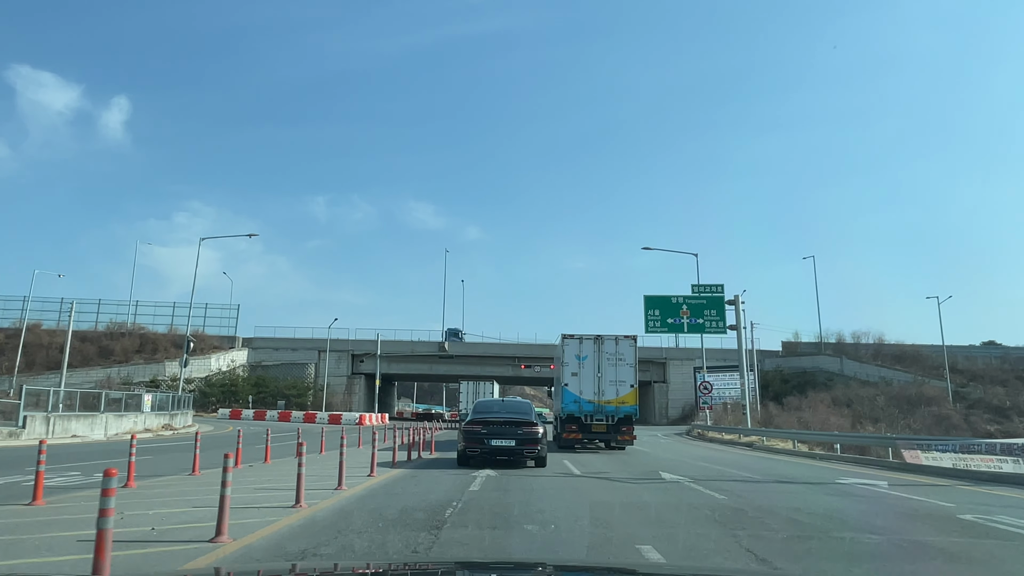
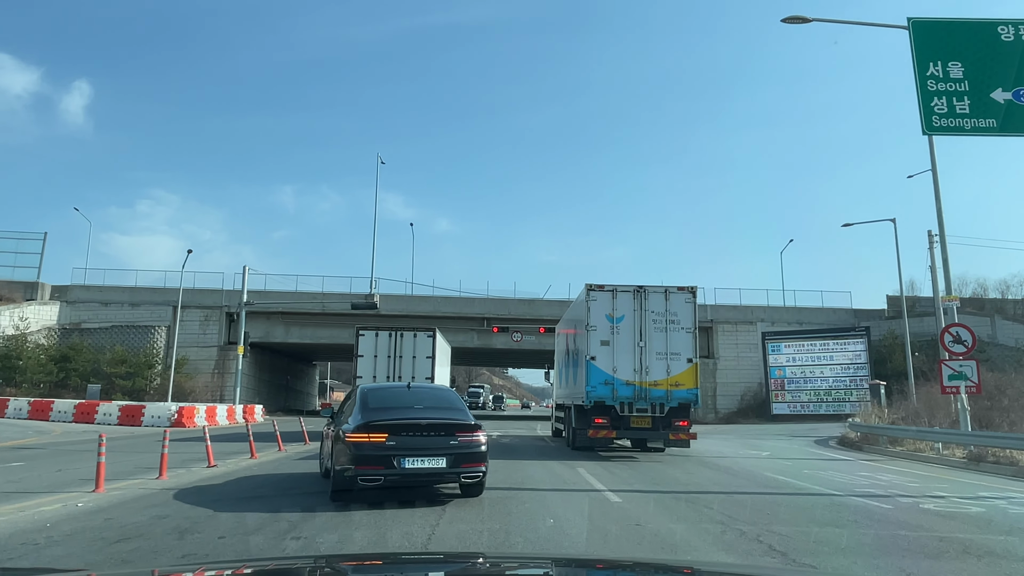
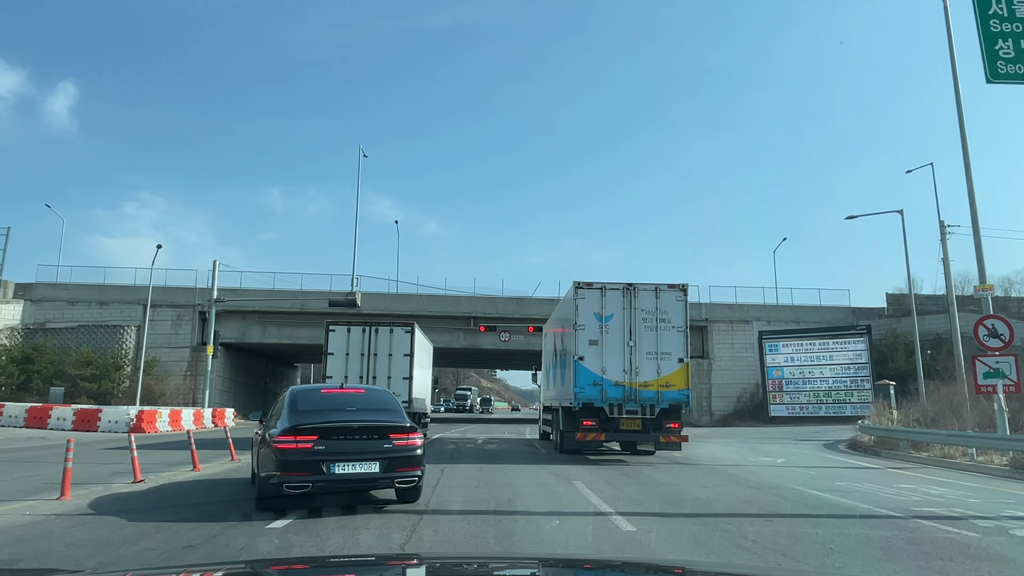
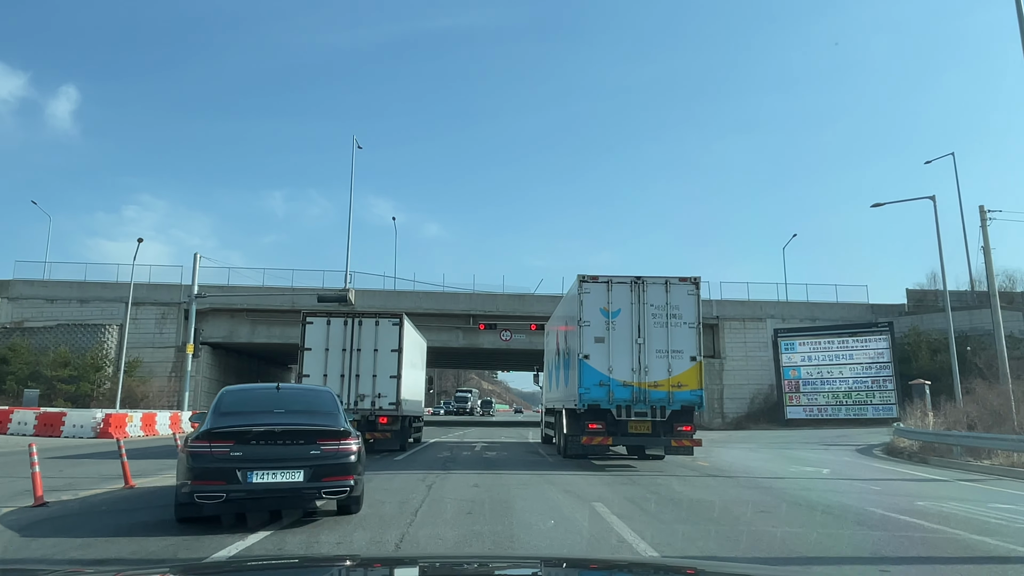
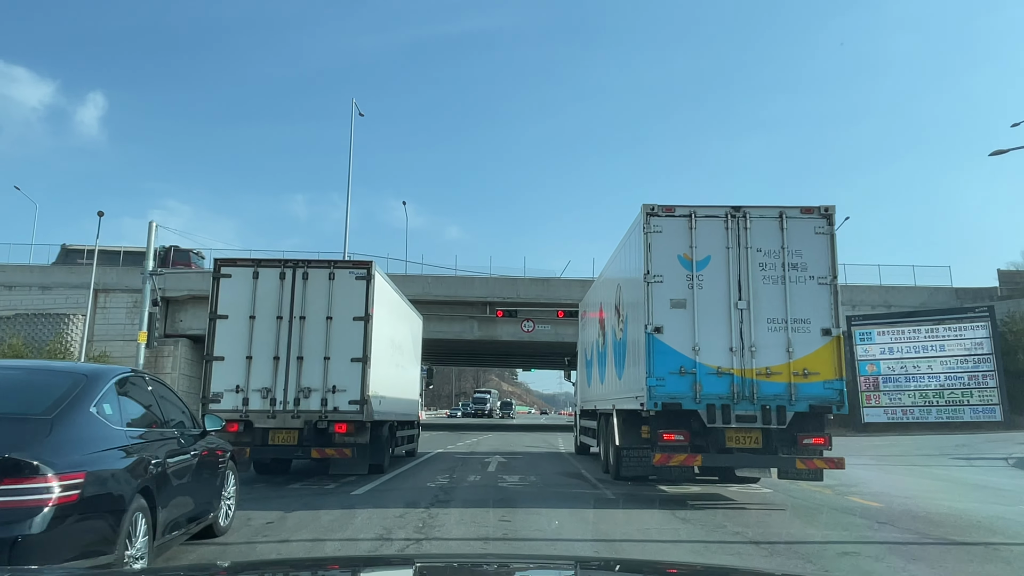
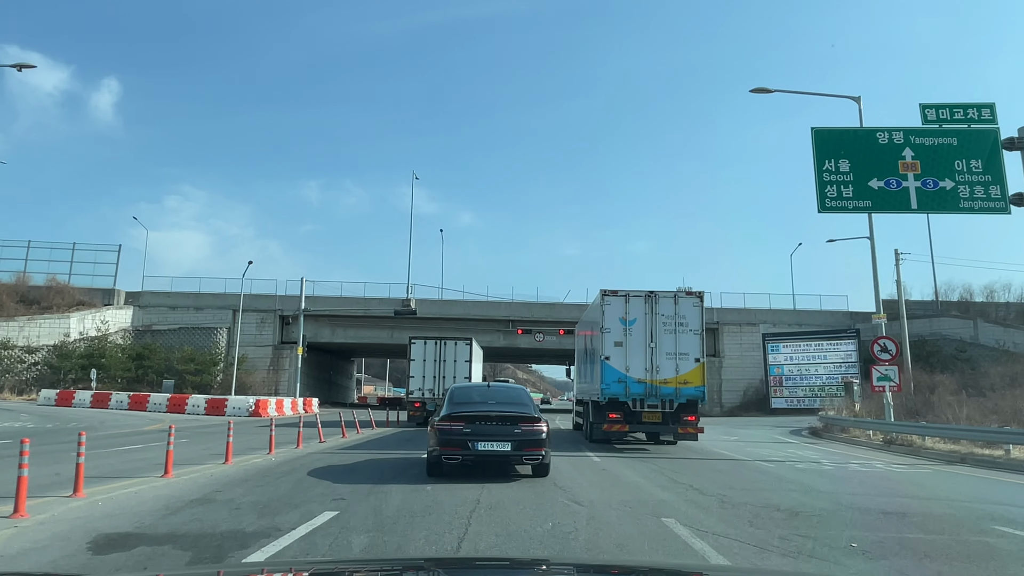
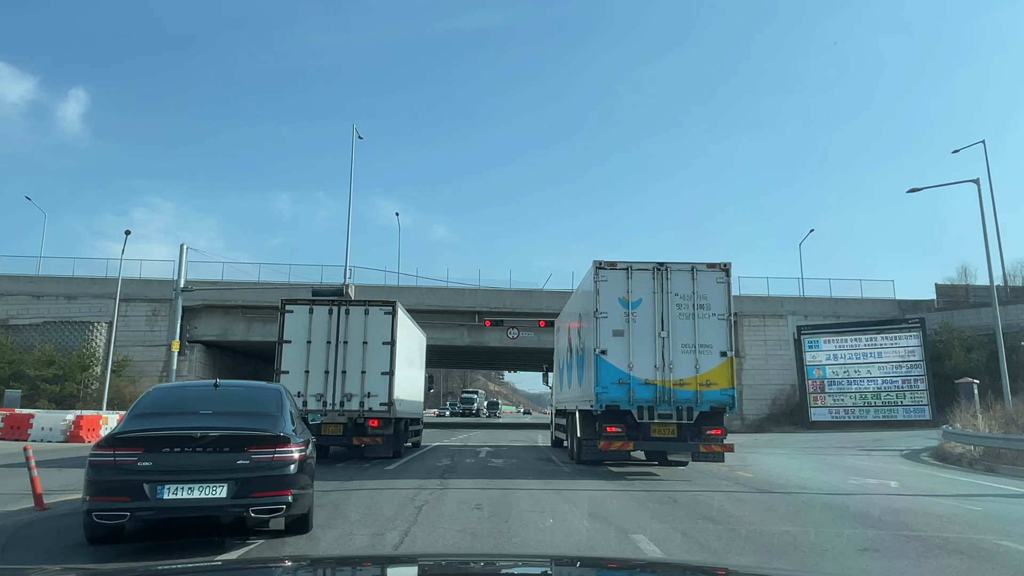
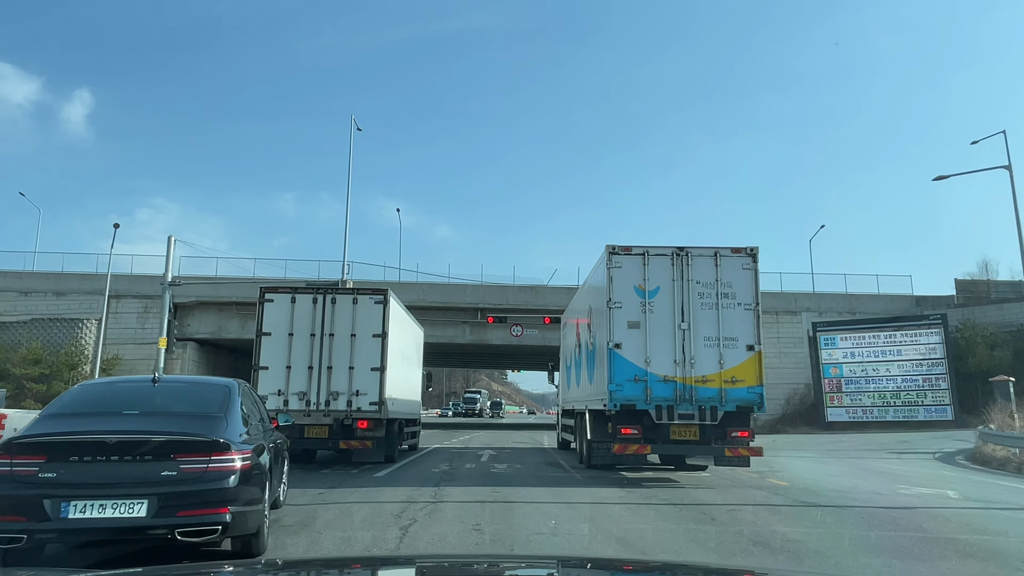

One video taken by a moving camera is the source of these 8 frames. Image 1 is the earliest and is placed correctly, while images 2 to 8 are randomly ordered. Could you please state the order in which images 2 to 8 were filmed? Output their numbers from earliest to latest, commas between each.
6, 2, 3, 4, 7, 8, 5
